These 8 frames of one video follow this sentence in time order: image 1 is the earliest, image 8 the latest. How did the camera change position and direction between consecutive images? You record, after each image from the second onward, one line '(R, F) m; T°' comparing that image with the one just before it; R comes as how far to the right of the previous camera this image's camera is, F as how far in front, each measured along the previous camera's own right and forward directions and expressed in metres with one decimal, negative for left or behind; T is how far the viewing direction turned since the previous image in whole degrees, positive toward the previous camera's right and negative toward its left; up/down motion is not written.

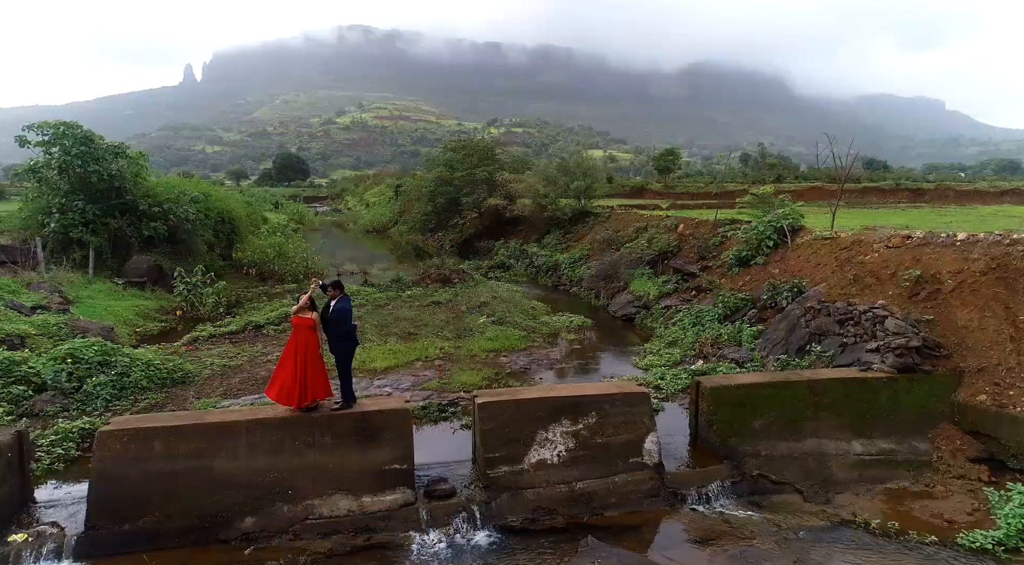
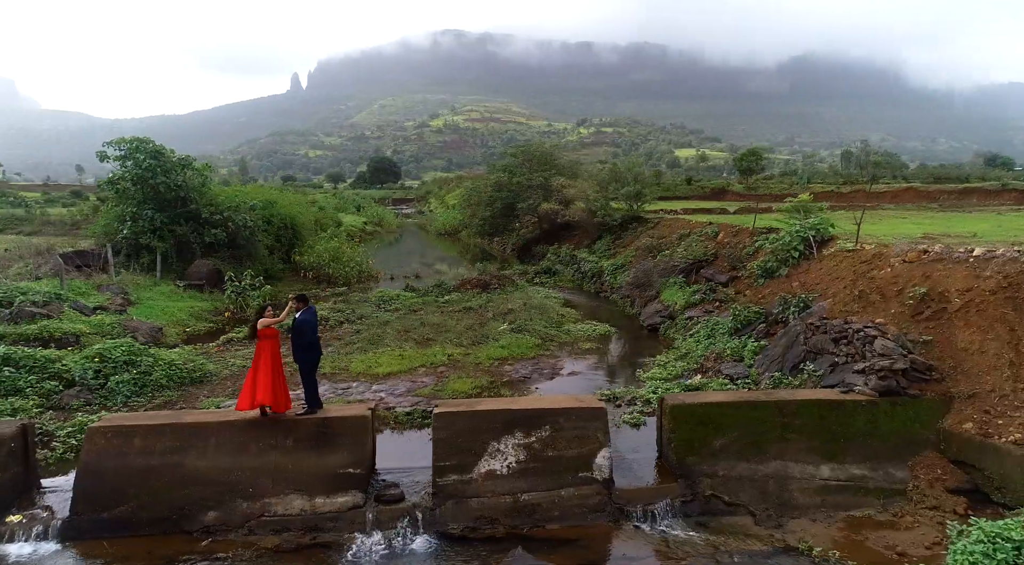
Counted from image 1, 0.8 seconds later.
(+1.1, -0.1) m; -7°
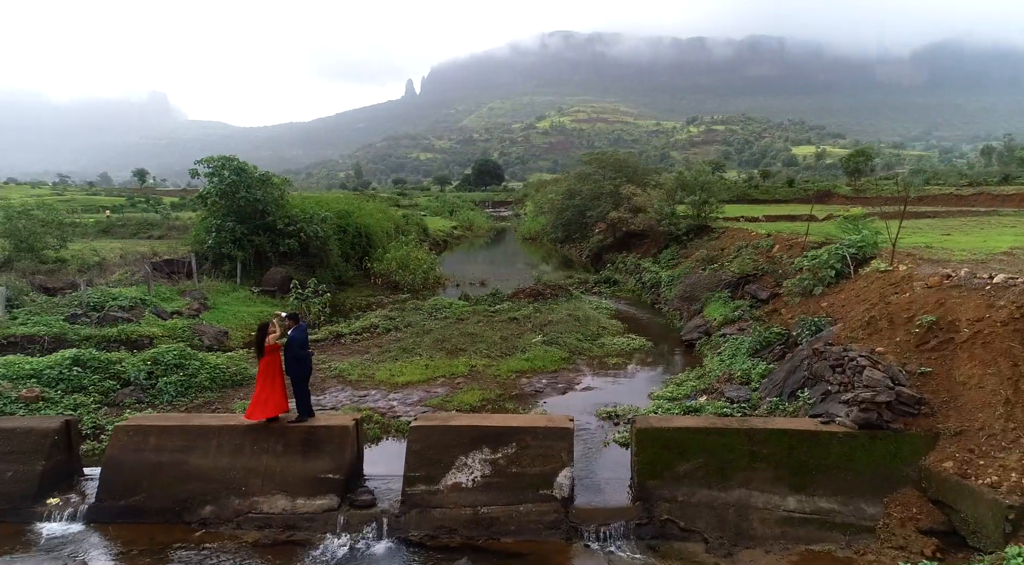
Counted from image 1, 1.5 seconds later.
(+1.2, -0.2) m; -8°
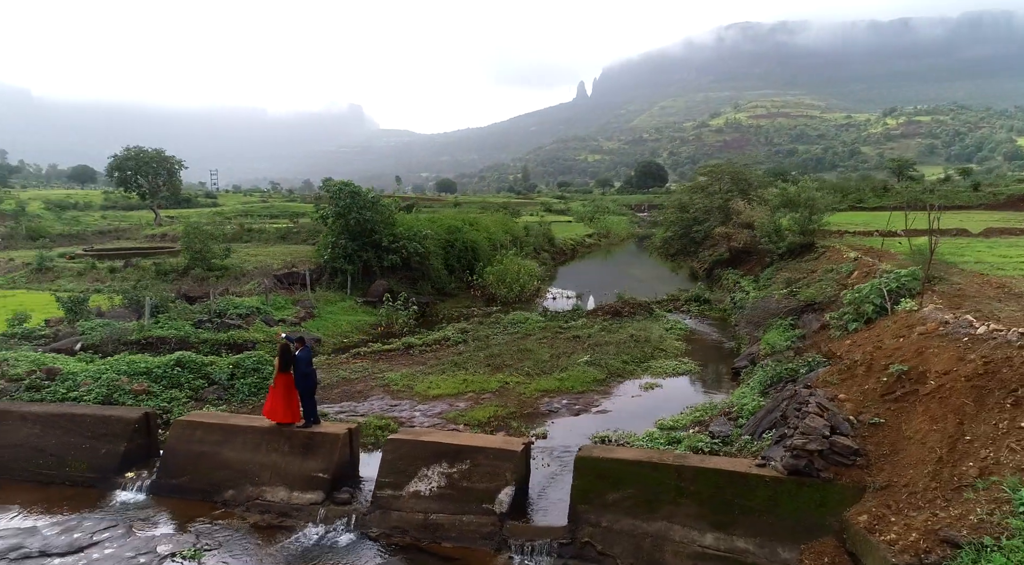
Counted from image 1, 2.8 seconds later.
(+2.1, -0.6) m; -13°
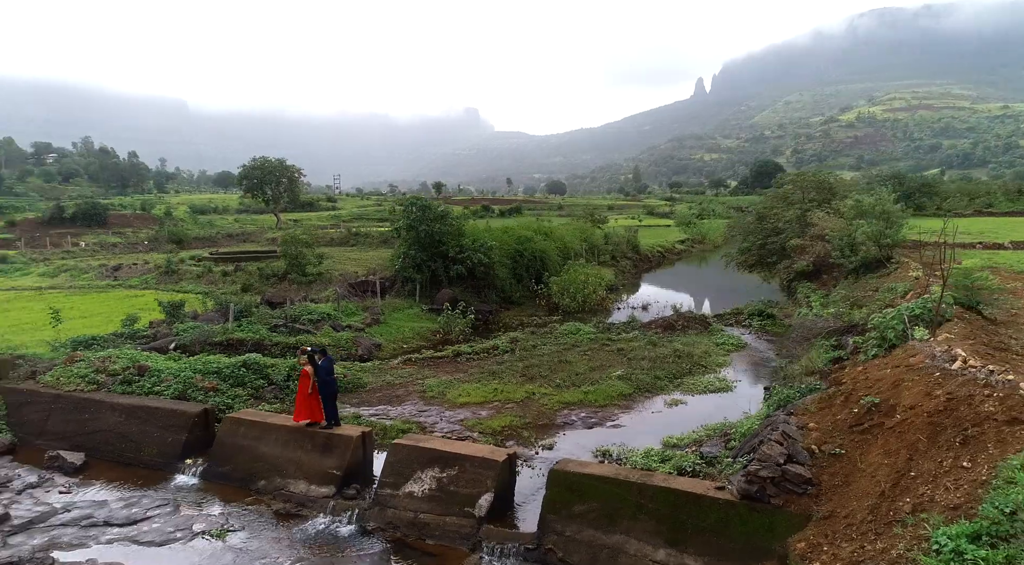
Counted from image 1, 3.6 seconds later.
(+1.4, -0.5) m; -9°
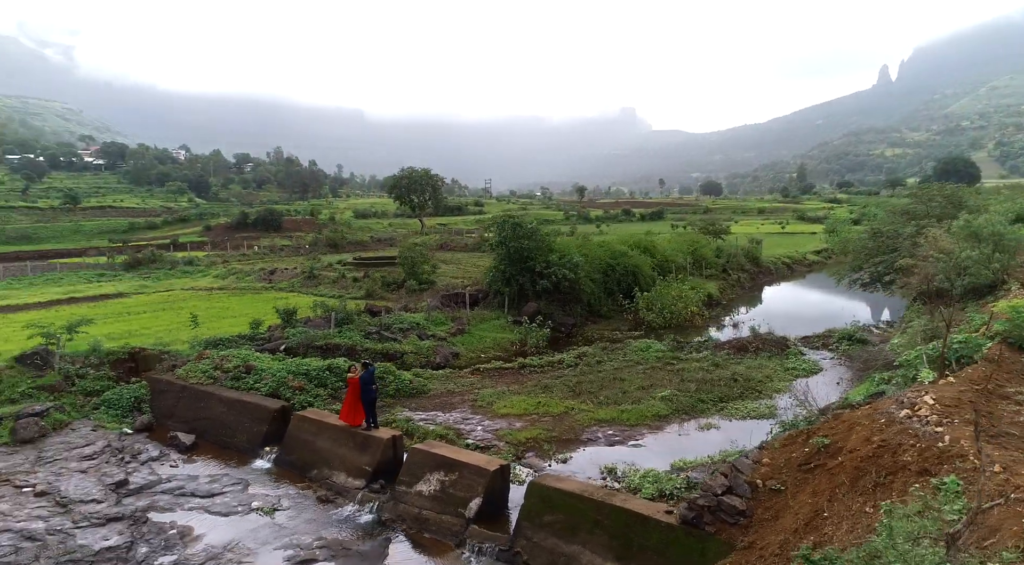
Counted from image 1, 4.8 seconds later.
(+2.0, -0.8) m; -12°
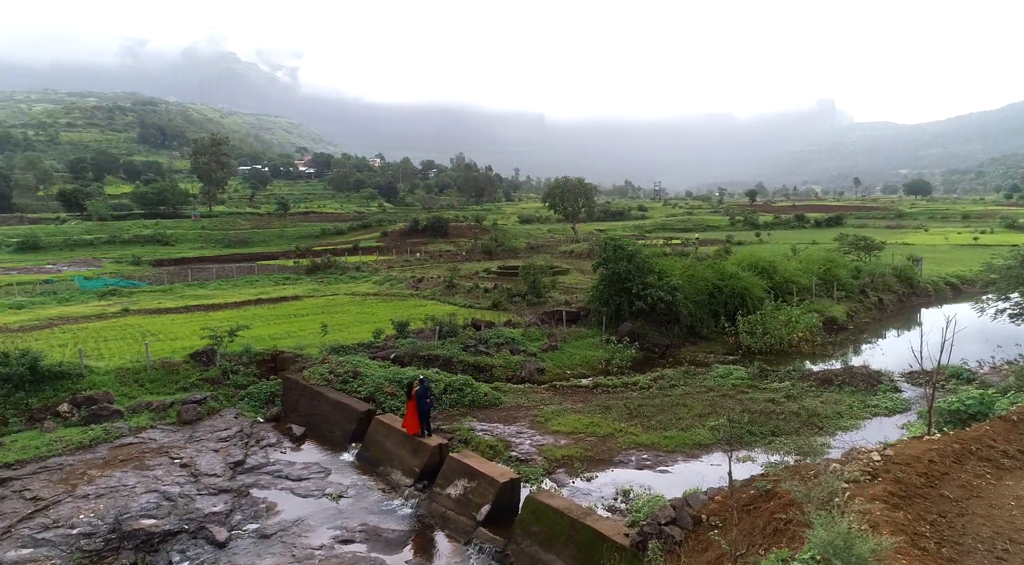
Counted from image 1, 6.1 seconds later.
(+2.3, -1.1) m; -14°
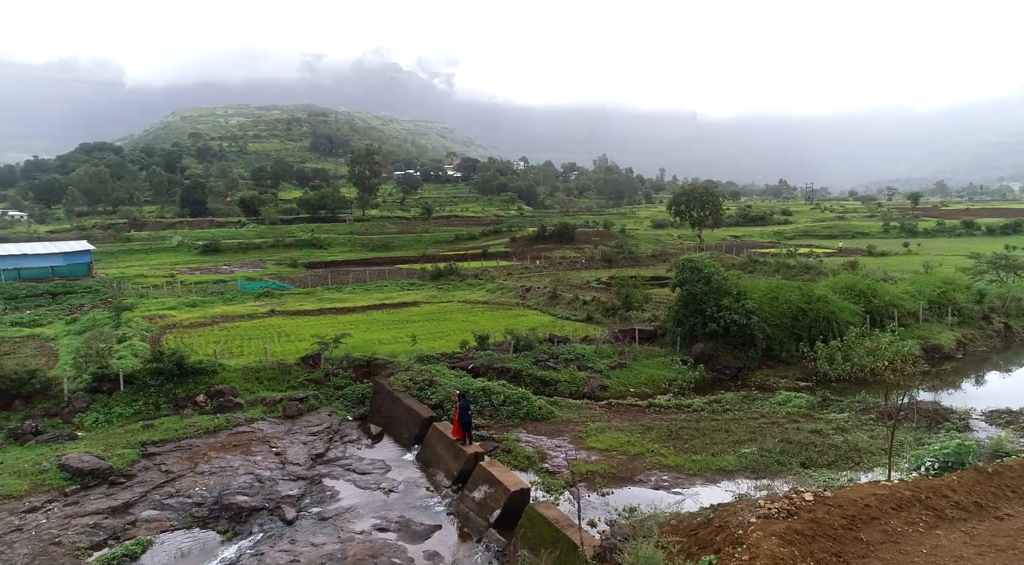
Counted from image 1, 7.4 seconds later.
(+2.1, -1.2) m; -12°
